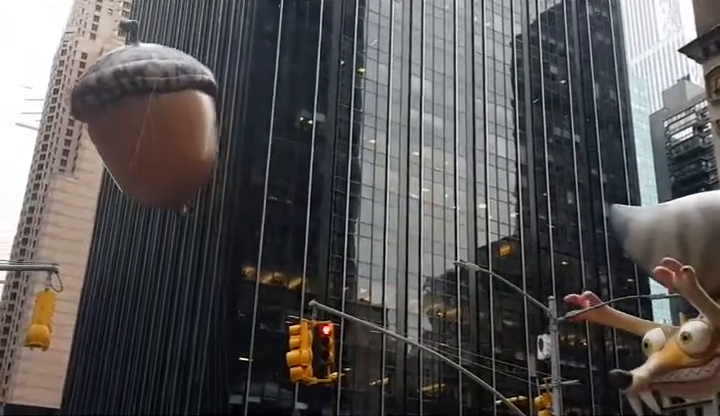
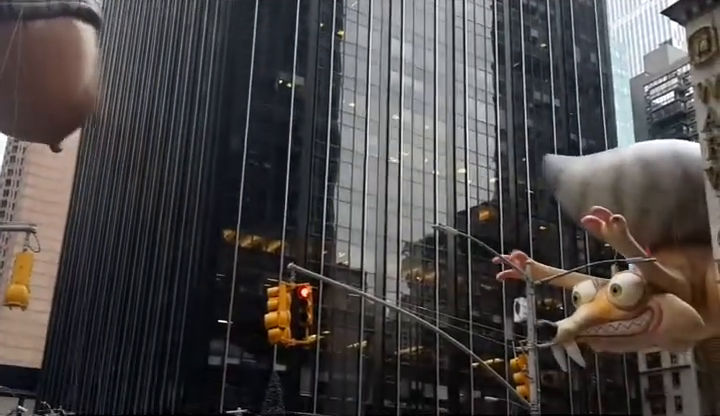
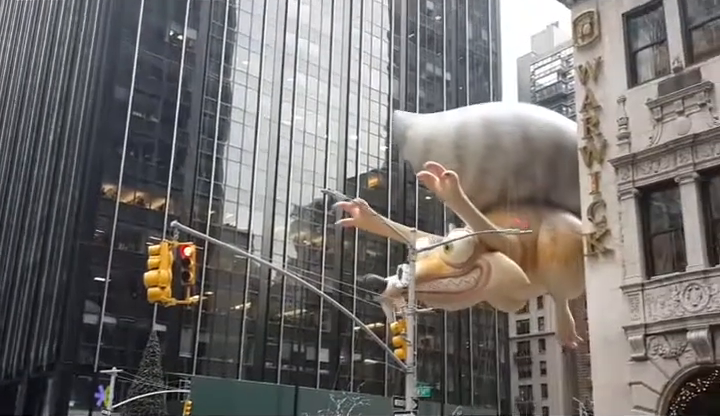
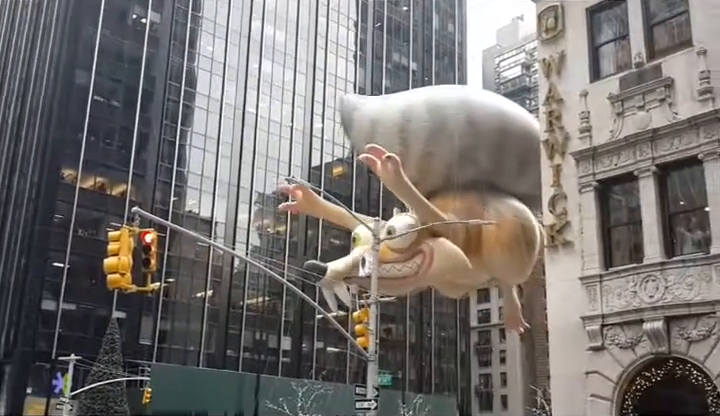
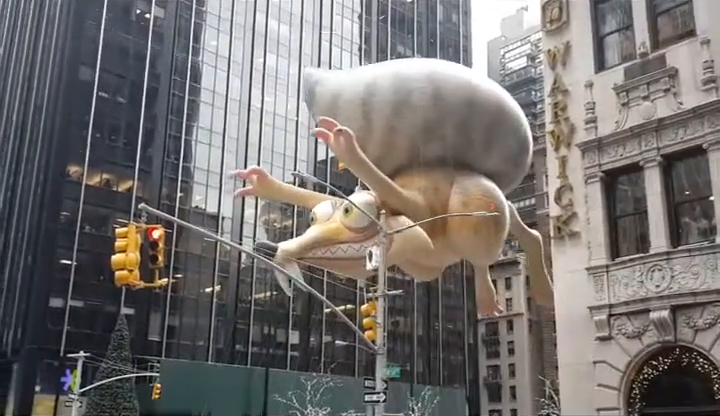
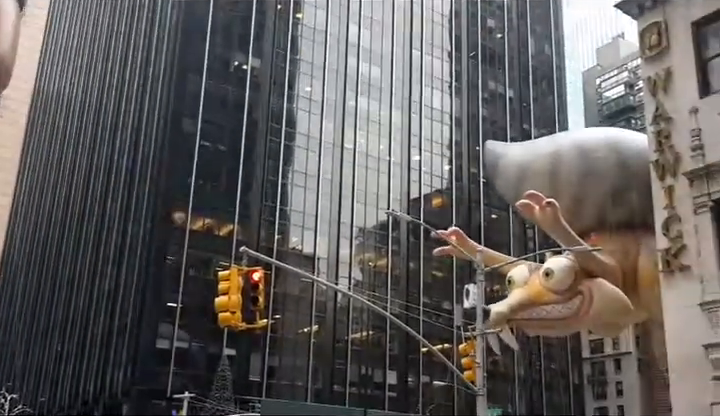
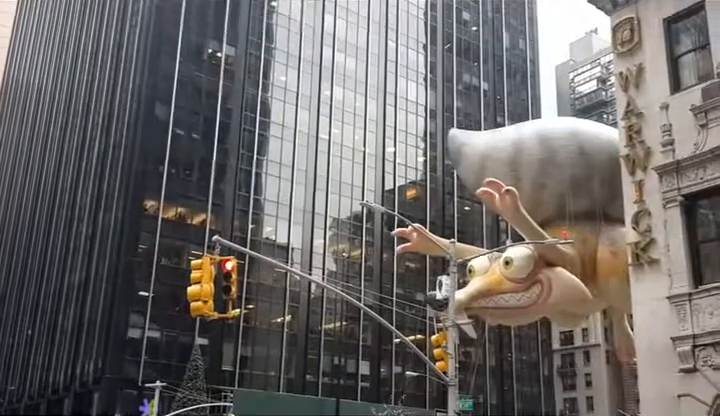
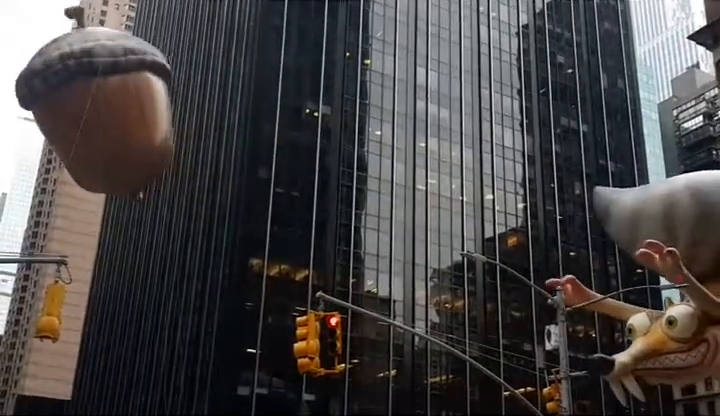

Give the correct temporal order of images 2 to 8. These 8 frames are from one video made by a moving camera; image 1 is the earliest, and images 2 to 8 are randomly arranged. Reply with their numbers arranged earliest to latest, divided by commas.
8, 2, 6, 7, 3, 4, 5
